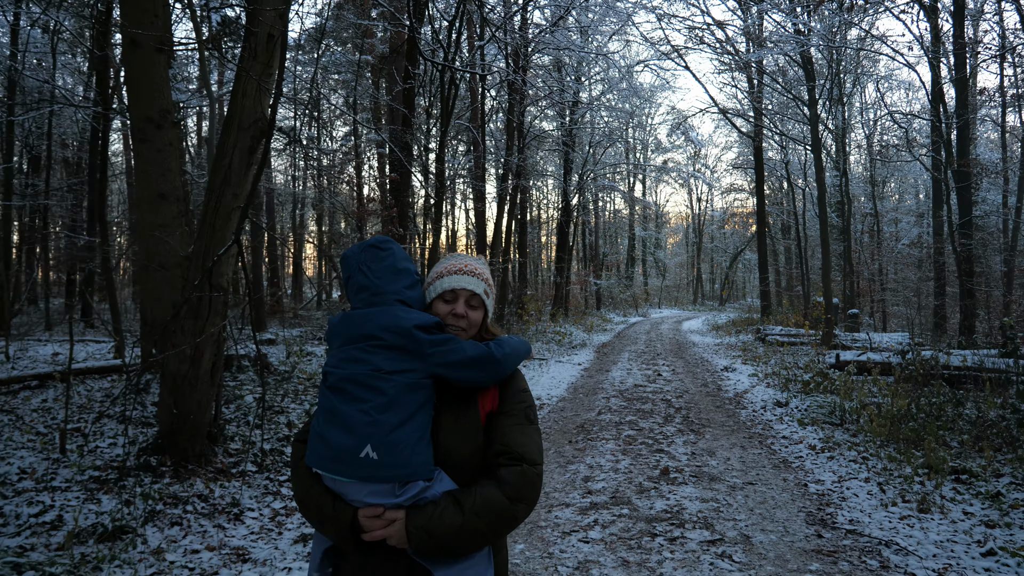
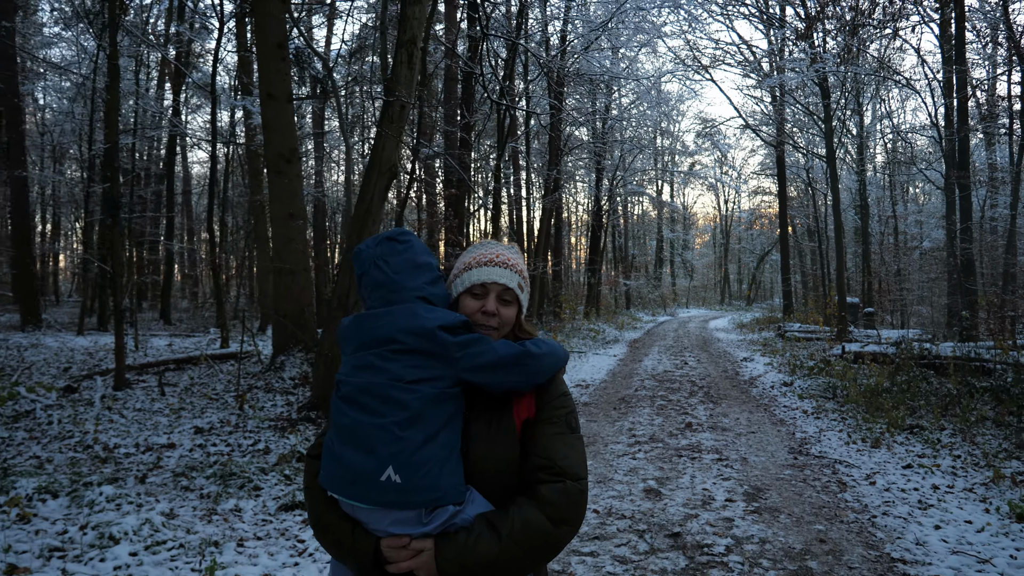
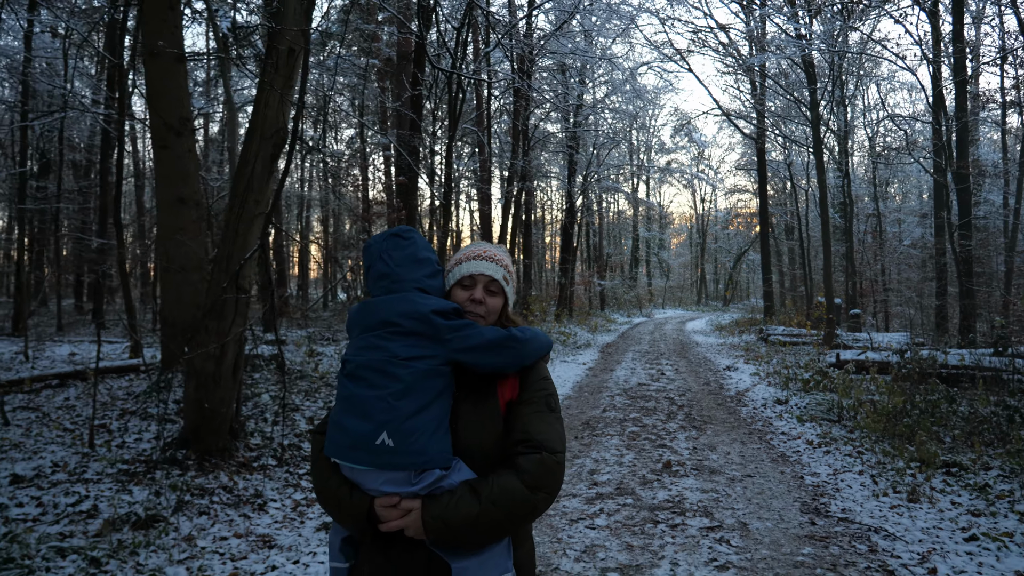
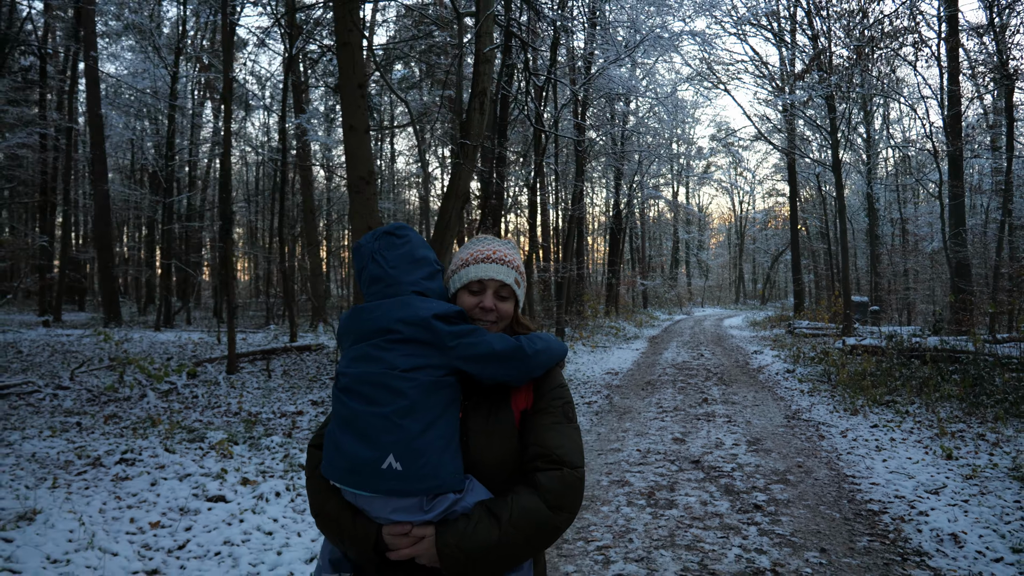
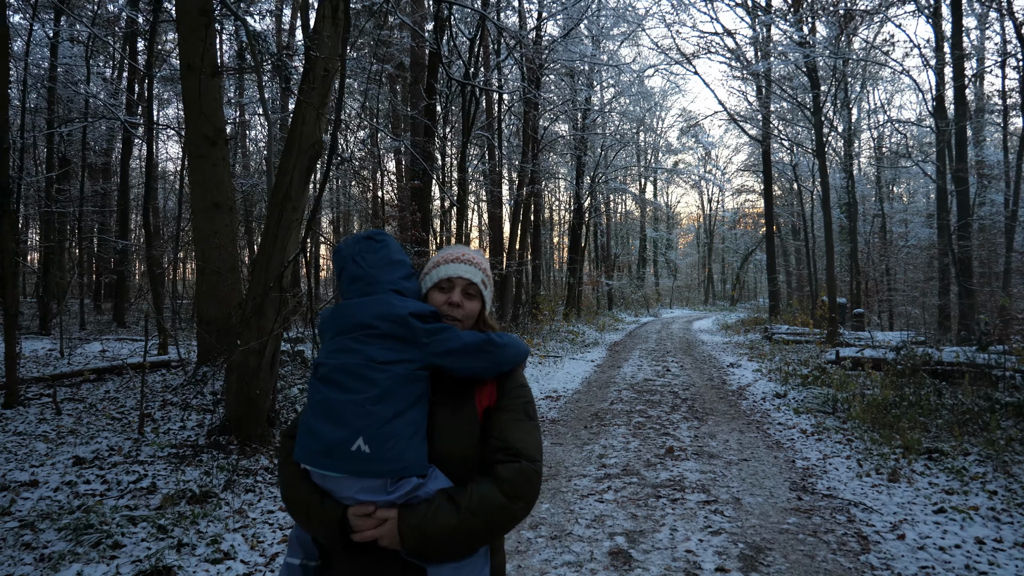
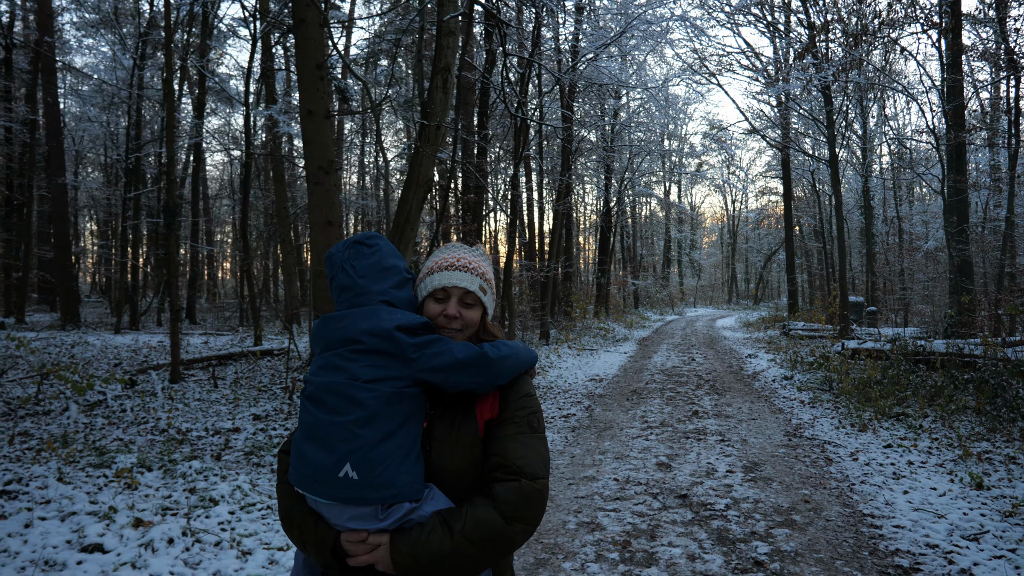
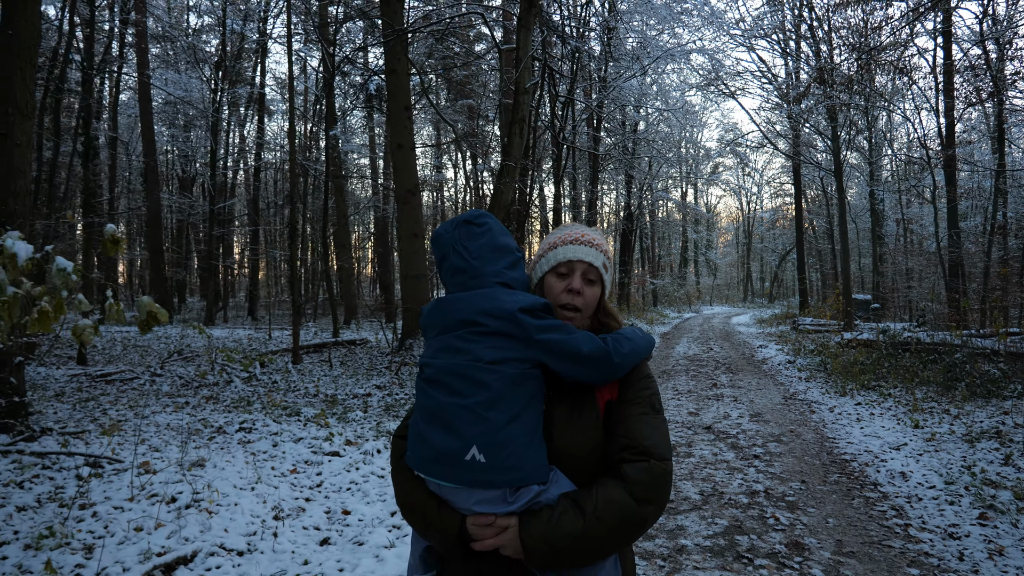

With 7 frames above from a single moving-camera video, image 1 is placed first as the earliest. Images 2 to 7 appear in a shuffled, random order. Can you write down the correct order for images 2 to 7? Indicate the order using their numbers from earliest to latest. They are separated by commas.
3, 5, 2, 6, 4, 7
